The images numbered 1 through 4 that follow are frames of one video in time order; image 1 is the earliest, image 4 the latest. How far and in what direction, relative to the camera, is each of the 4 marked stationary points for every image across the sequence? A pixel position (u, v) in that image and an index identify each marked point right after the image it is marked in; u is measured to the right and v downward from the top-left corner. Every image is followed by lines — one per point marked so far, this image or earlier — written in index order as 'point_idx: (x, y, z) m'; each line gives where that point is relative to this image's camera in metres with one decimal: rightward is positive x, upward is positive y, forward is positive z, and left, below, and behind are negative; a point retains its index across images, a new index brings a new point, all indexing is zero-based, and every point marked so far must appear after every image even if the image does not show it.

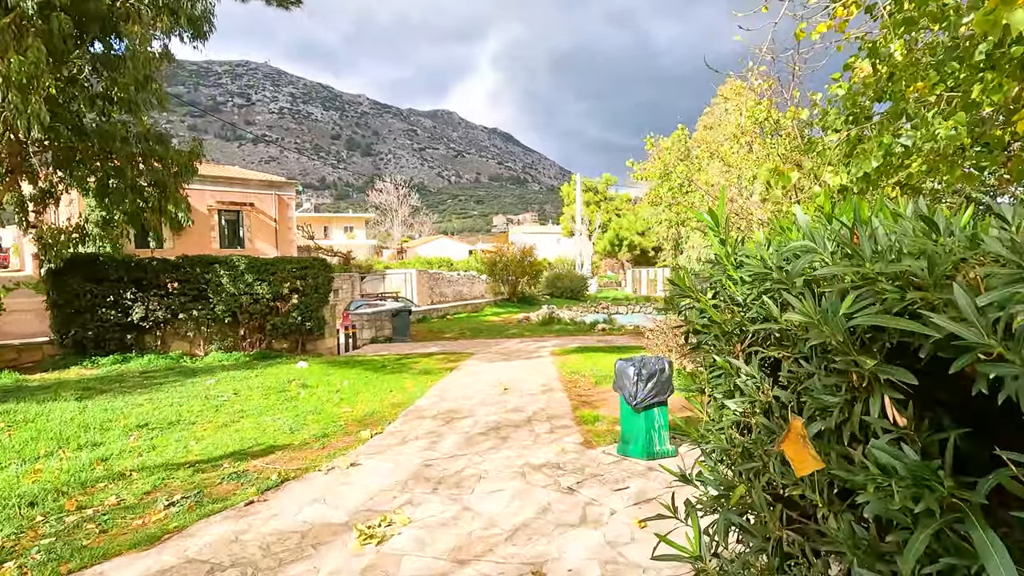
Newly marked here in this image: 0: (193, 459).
0: (-2.8, -1.5, +4.6) m
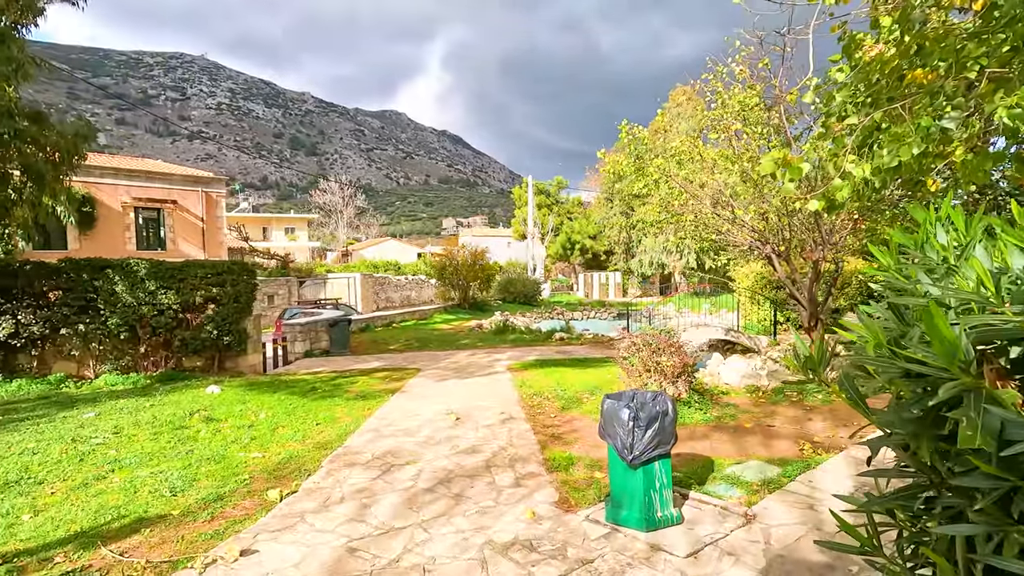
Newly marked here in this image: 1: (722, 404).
0: (-3.0, -1.6, +3.3) m
1: (+2.5, -1.4, +6.3) m
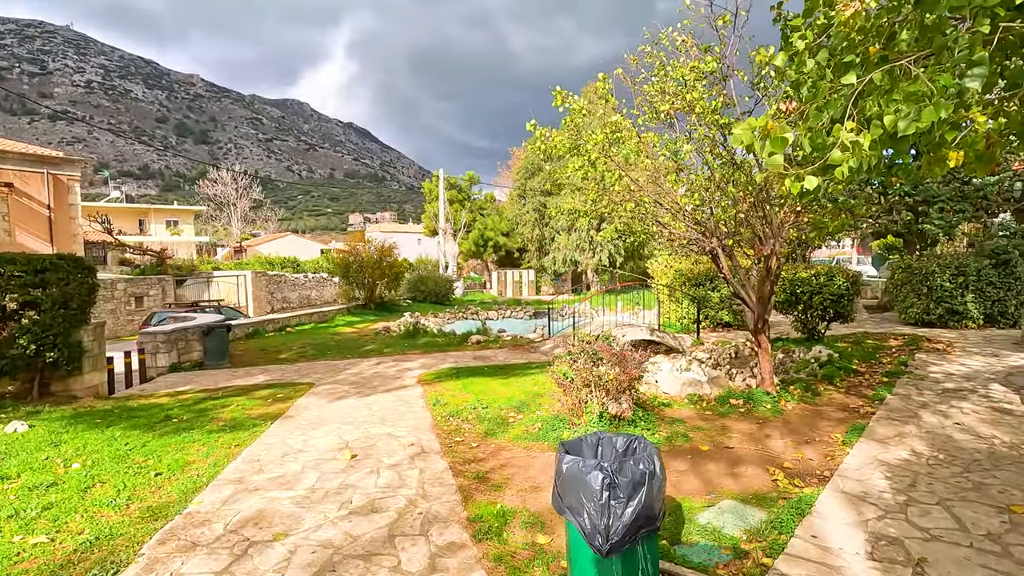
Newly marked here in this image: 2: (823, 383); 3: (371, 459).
0: (-3.3, -1.6, +1.6) m
1: (+1.6, -1.4, +5.5) m
2: (+4.0, -1.2, +6.8) m
3: (-1.2, -1.5, +4.6) m
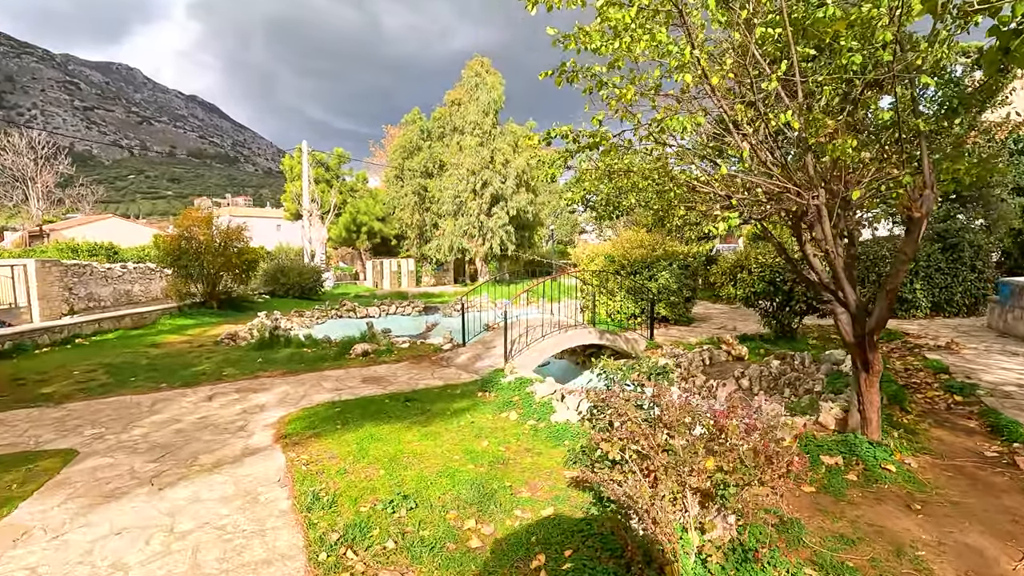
0: (-2.4, -1.7, -2.0) m
1: (+1.5, -1.3, +2.9) m
2: (+3.4, -1.1, +4.8) m
3: (-1.1, -1.5, +1.5) m
